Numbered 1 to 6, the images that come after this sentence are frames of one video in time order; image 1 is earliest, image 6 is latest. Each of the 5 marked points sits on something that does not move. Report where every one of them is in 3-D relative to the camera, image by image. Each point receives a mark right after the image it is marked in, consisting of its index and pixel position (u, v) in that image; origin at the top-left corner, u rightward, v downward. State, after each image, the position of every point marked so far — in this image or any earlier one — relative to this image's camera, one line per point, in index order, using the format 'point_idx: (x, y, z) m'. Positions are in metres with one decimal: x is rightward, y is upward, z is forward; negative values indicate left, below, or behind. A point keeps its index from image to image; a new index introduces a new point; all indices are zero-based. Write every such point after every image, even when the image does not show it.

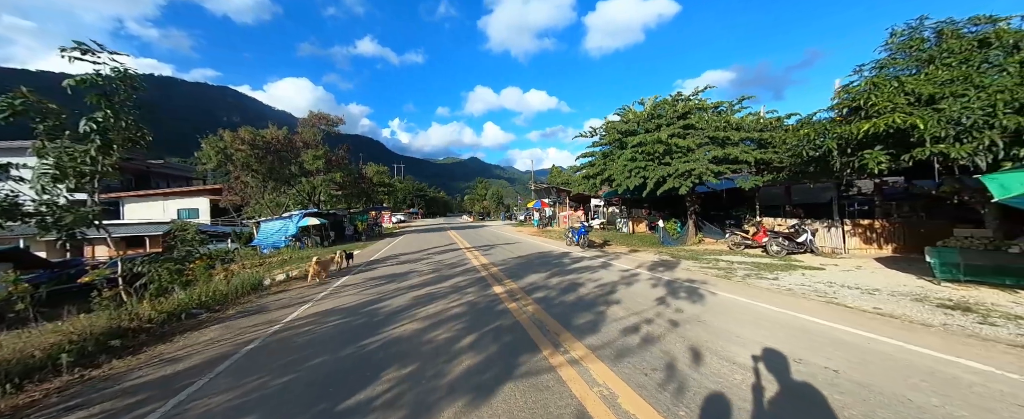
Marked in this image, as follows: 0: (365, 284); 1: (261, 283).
0: (-4.4, -2.3, +9.5) m
1: (-8.6, -2.6, +10.7) m
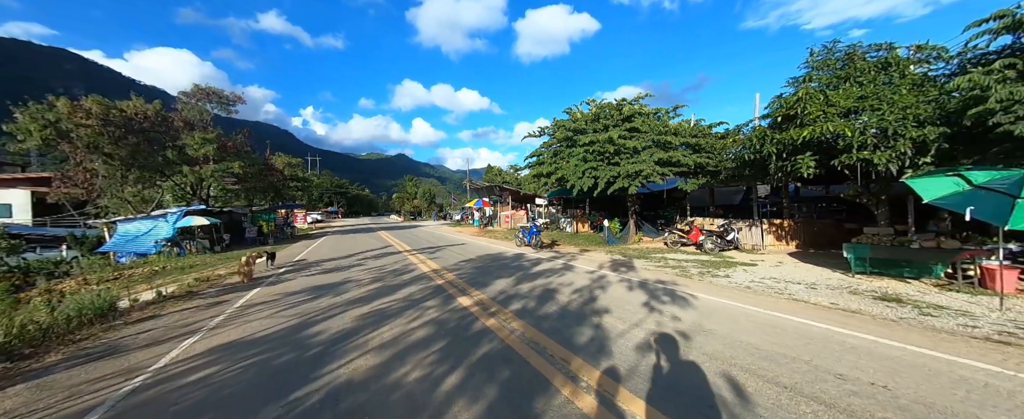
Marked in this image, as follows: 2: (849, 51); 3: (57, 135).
0: (-5.4, -2.2, +7.4) m
1: (-9.8, -2.5, +7.6) m
2: (+9.4, +4.5, +8.7) m
3: (-25.4, +4.2, +17.3) m
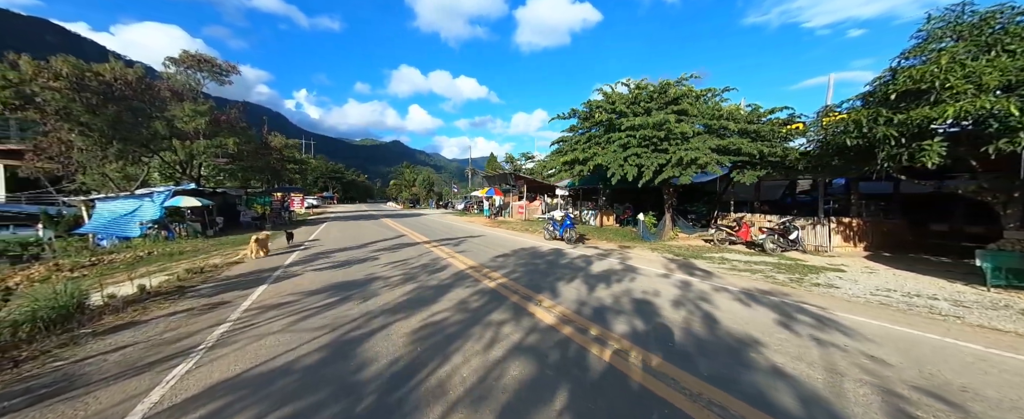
0: (-4.0, -1.8, +5.8) m
1: (-8.4, -2.0, +6.0) m
2: (+10.9, +4.5, +7.2) m
3: (-24.0, +5.5, +15.3) m
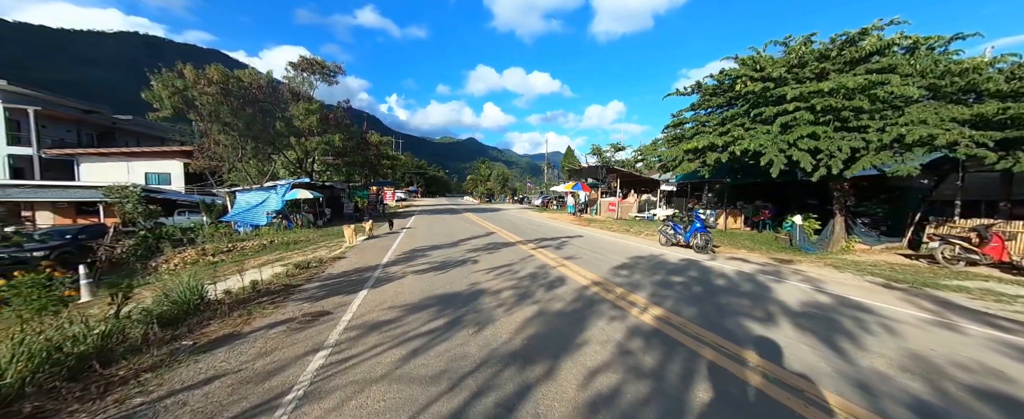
0: (-1.7, -1.8, +4.6) m
1: (-5.8, -1.8, +5.8) m
2: (+13.3, +4.2, +2.5) m
3: (-18.9, +6.0, +18.1) m
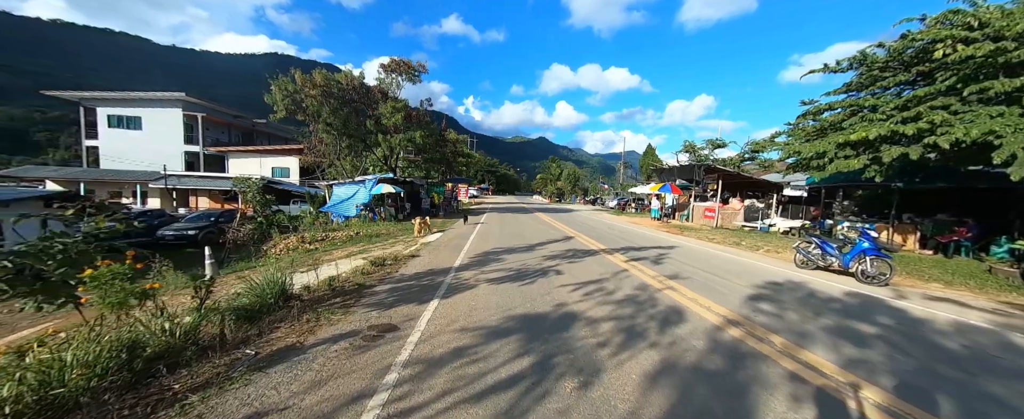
0: (-0.4, -1.8, +3.5) m
1: (-4.3, -1.7, +5.6) m
2: (+14.0, +3.6, -1.8) m
3: (-14.0, +6.7, +20.4) m
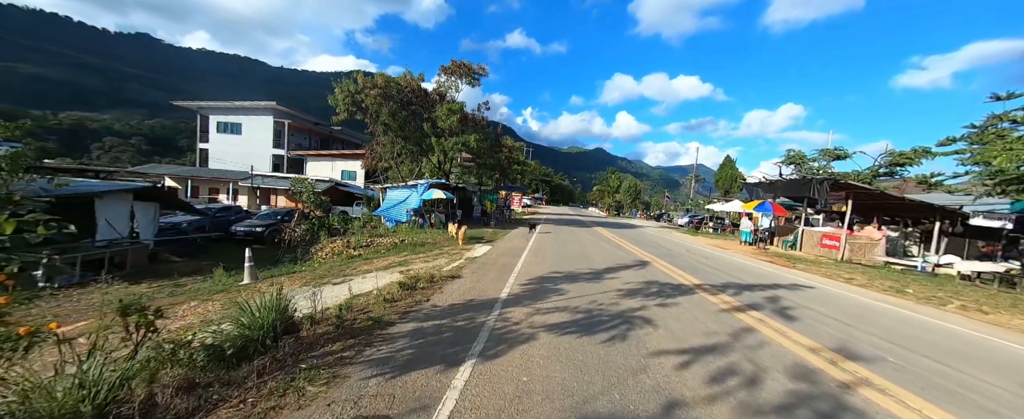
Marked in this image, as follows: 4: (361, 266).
0: (+0.1, -2.0, +1.4) m
1: (-3.4, -1.8, +4.0) m
2: (+13.6, +2.9, -6.2) m
3: (-10.1, +6.5, +20.5) m
4: (-5.0, -1.8, +10.3) m
